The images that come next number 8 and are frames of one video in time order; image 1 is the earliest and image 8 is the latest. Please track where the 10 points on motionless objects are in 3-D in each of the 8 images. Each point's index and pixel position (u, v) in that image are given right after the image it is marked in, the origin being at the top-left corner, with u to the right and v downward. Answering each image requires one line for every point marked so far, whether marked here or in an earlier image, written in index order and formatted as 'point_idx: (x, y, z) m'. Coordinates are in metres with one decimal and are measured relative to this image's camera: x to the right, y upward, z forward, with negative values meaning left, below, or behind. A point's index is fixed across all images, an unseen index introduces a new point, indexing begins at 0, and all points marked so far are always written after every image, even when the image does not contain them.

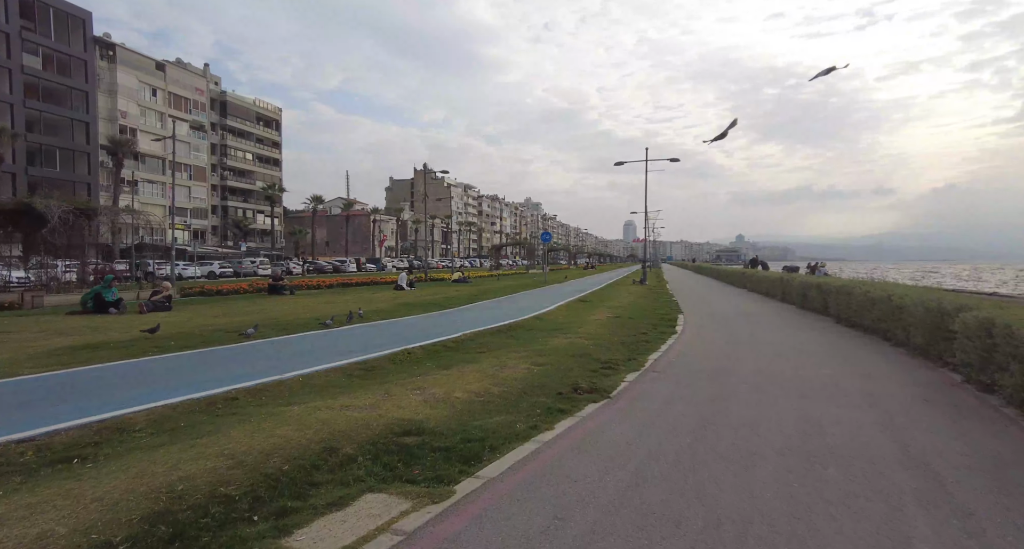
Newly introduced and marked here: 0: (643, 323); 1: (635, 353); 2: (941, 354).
0: (+3.6, -1.3, +15.7) m
1: (+2.3, -1.5, +10.7) m
2: (+7.1, -1.3, +9.5) m
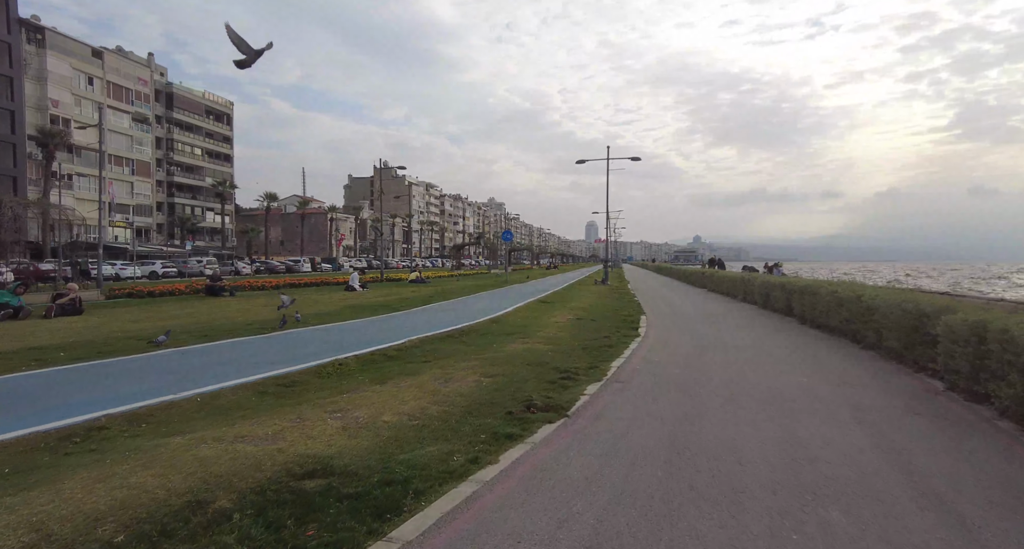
0: (+2.4, -1.3, +14.9) m
1: (+1.4, -1.5, +9.8) m
2: (+6.3, -1.3, +8.9) m
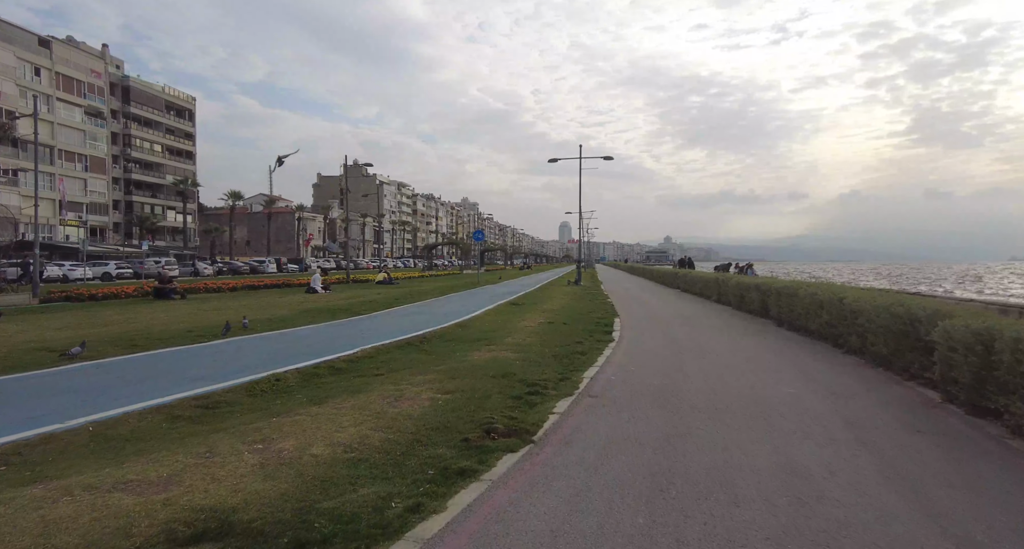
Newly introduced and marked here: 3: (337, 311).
0: (+1.6, -1.4, +14.1) m
1: (+0.9, -1.5, +9.0) m
2: (+5.8, -1.3, +8.4) m
3: (-5.5, -1.1, +17.9) m
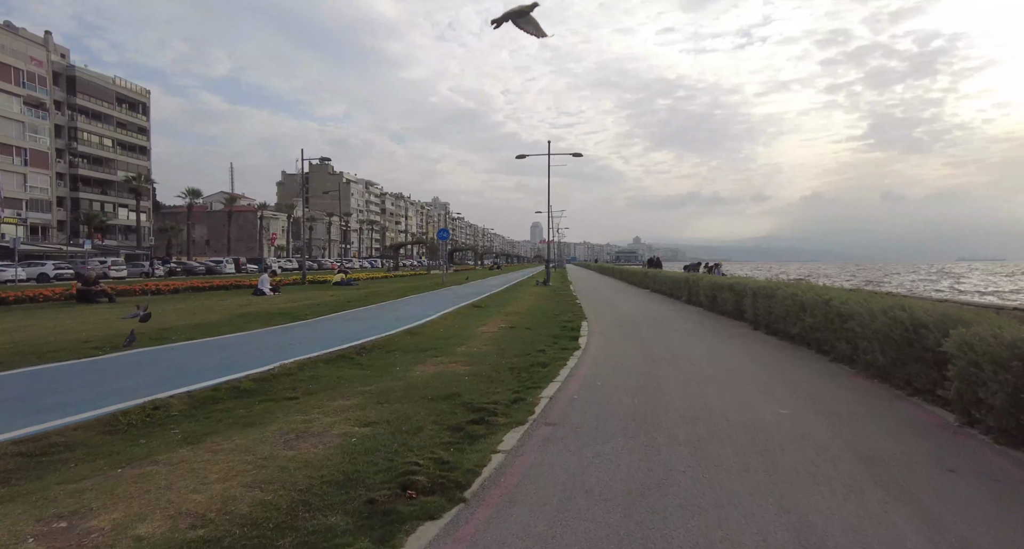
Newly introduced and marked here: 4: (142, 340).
0: (+0.6, -1.4, +12.8) m
1: (+0.1, -1.5, +7.7) m
2: (+5.1, -1.3, +7.3) m
3: (-6.7, -1.2, +16.2) m
4: (-7.2, -1.2, +11.1) m
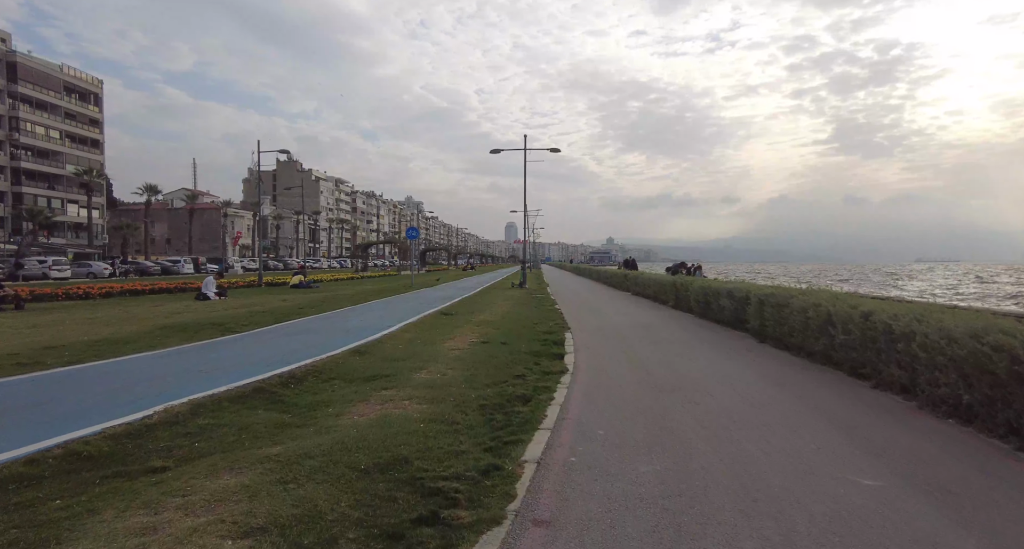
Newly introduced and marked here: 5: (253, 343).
0: (+0.1, -1.5, +10.8) m
1: (-0.1, -1.6, +5.6) m
2: (+4.8, -1.5, +5.5) m
3: (-7.3, -1.3, +13.8) m
4: (-7.6, -1.3, +8.7) m
5: (-5.4, -1.4, +11.9) m
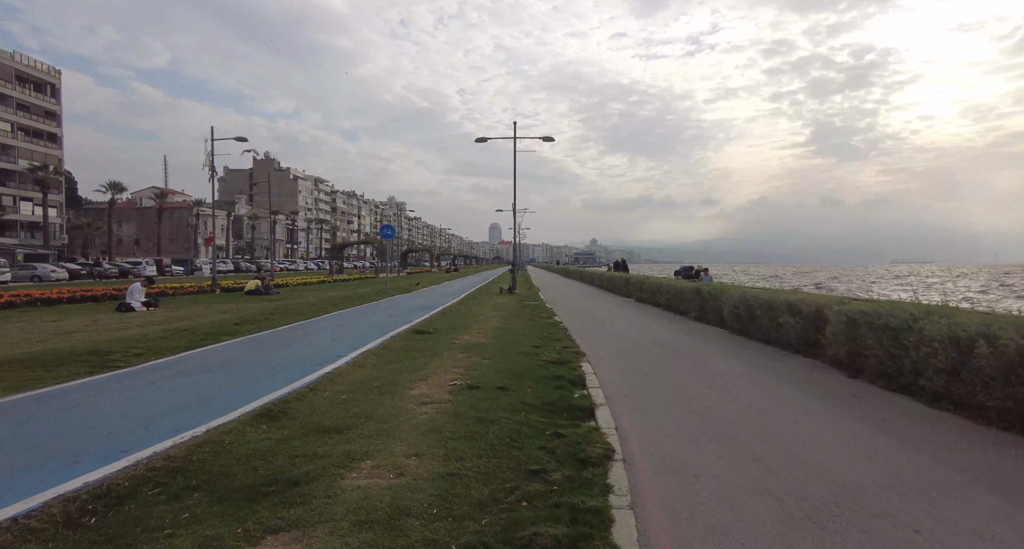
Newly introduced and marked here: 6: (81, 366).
0: (+0.1, -1.6, +7.0) m
1: (0.0, -1.8, +1.8) m
2: (+5.0, -1.6, +1.9) m
3: (-7.4, -1.4, +9.9) m
4: (-7.5, -1.5, +4.7) m
5: (-5.4, -1.6, +8.0) m
6: (-7.0, -1.5, +9.3) m
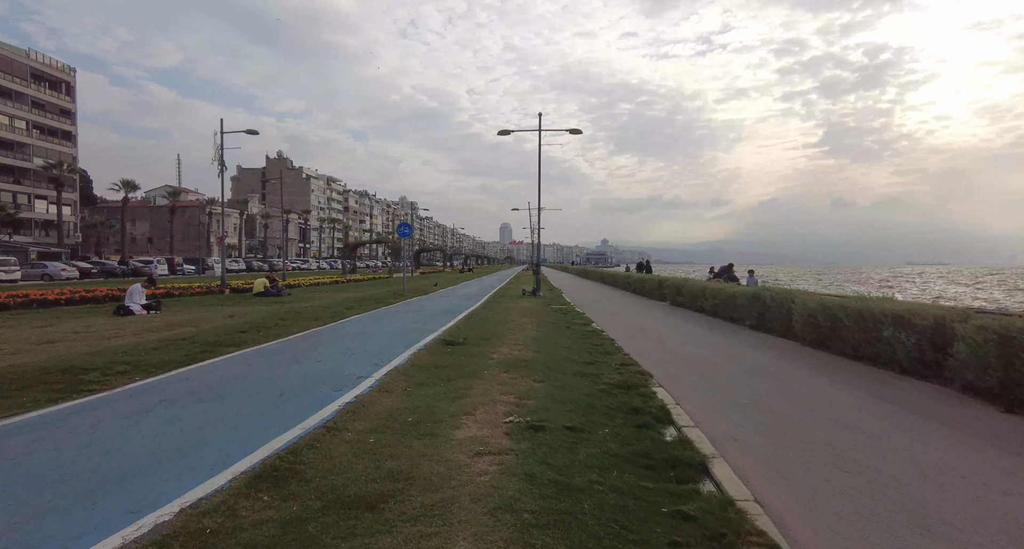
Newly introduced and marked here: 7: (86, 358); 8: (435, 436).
0: (+0.9, -1.7, +5.2) m
1: (+0.7, -1.8, 0.0) m
2: (+5.7, -1.7, 0.0) m
3: (-6.6, -1.5, +8.2) m
4: (-6.8, -1.5, +3.1) m
5: (-4.6, -1.6, +6.3) m
6: (-6.1, -1.5, +7.6) m
7: (-7.3, -1.4, +9.8) m
8: (-0.7, -1.6, +5.7) m
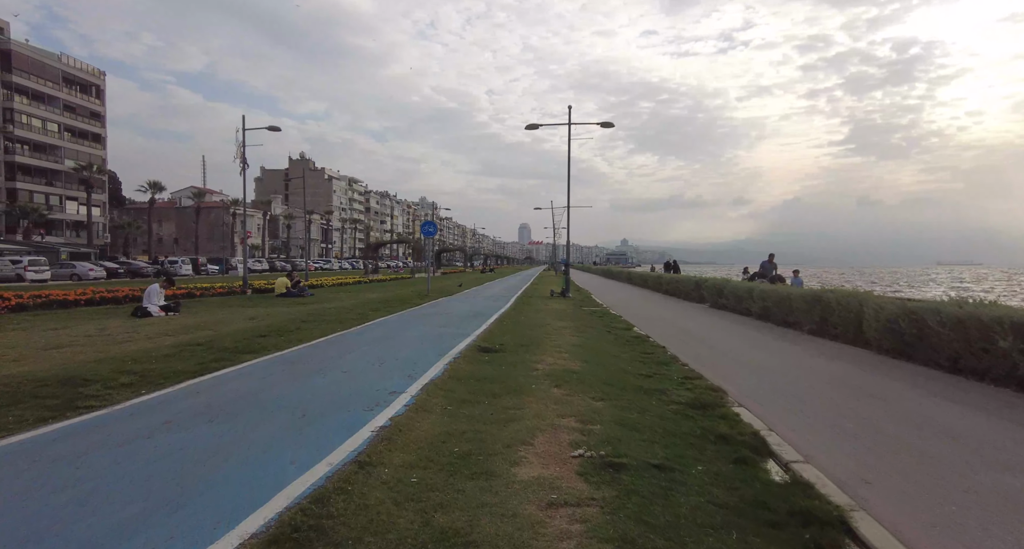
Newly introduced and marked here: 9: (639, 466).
0: (+1.5, -1.7, +4.1) m
1: (+1.1, -1.8, -1.1) m
2: (+6.1, -1.7, -1.4) m
3: (-5.9, -1.5, +7.3) m
4: (-6.3, -1.5, +2.2) m
5: (-4.0, -1.6, +5.4) m
6: (-5.5, -1.5, +6.7) m
7: (-6.5, -1.4, +8.9) m
8: (-0.1, -1.6, +4.6) m
9: (+1.1, -1.6, +4.8) m
